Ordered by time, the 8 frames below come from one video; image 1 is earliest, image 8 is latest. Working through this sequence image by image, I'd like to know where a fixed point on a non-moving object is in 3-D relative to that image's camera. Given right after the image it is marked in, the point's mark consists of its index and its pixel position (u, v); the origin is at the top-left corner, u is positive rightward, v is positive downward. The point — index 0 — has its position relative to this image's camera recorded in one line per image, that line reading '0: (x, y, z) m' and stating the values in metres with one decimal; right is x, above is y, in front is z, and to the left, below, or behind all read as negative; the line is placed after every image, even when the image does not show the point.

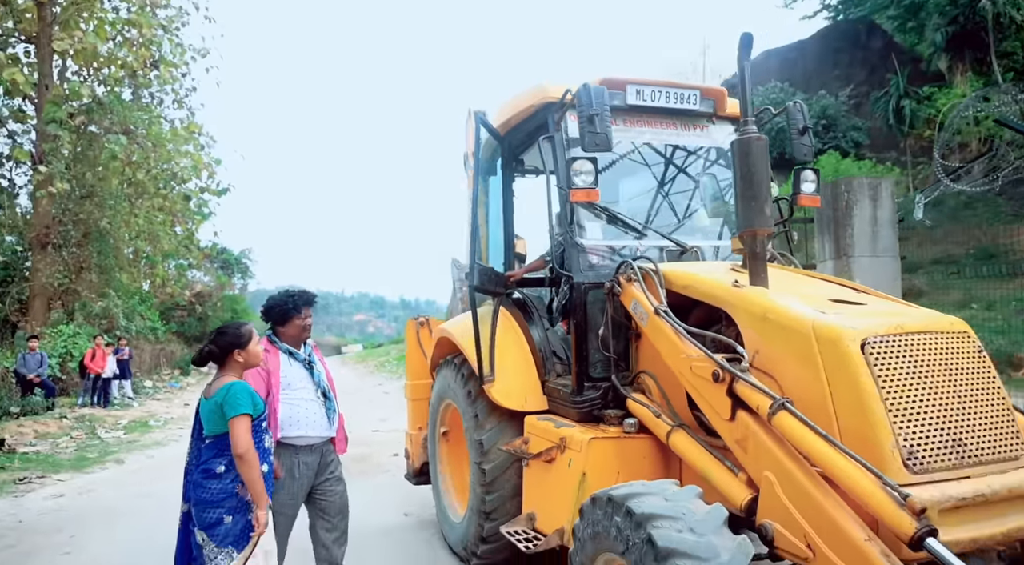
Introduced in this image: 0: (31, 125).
0: (-9.1, +3.1, +14.3) m
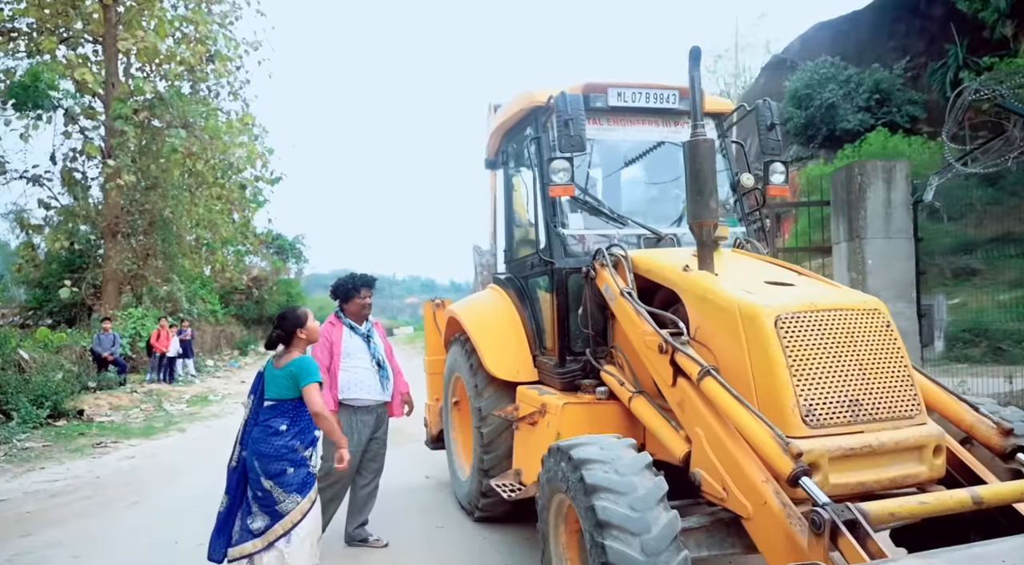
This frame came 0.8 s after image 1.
0: (-8.4, +3.4, +15.3) m
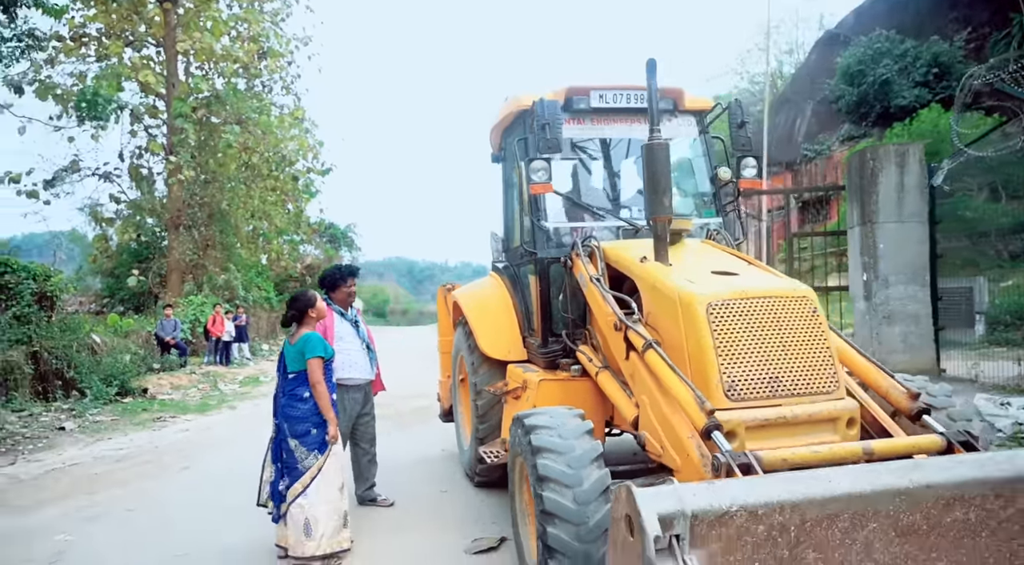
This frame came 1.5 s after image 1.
0: (-7.6, +3.6, +16.3) m
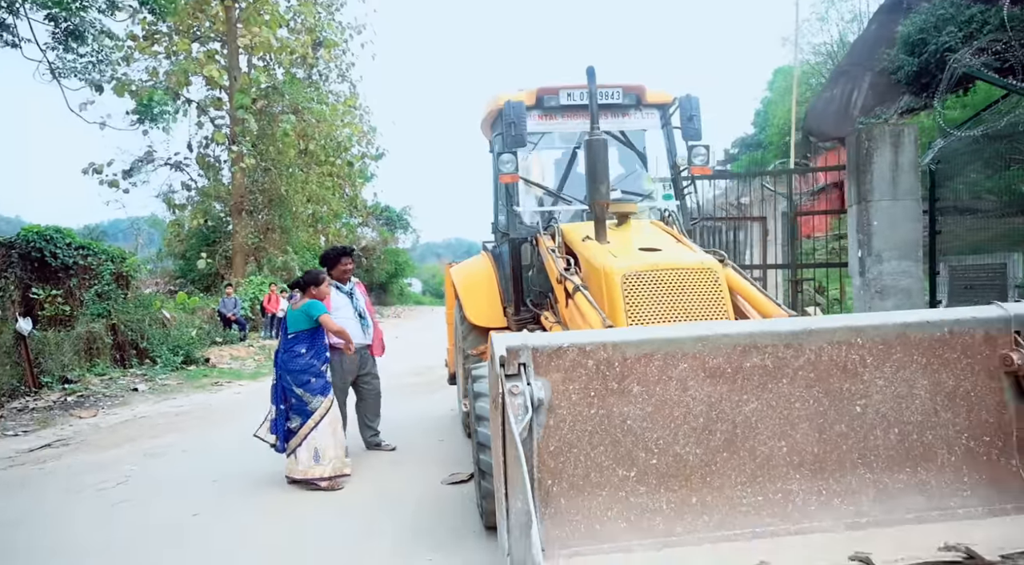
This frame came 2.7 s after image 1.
0: (-6.8, +4.1, +17.6) m
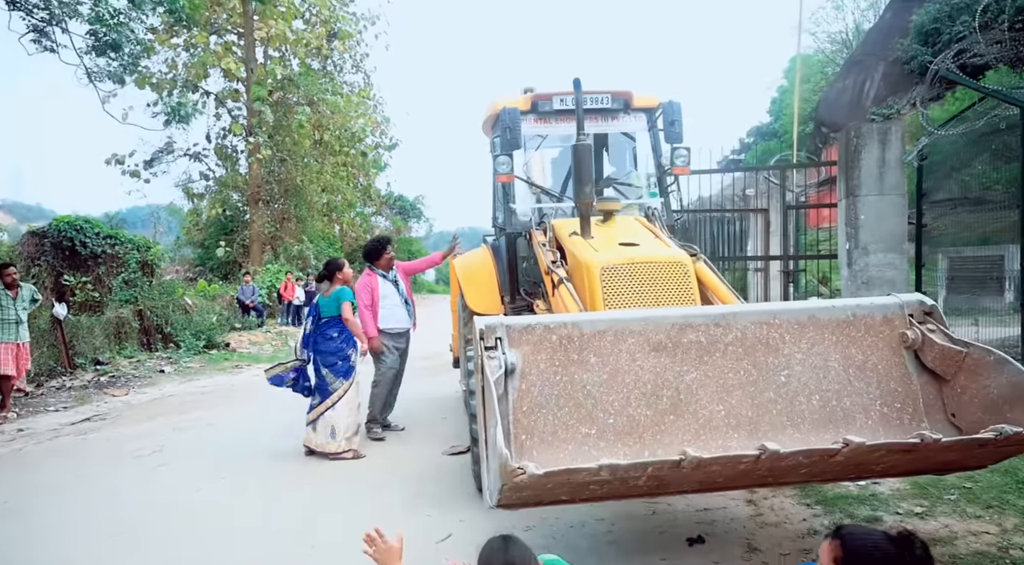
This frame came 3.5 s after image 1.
0: (-6.6, +4.4, +18.1) m
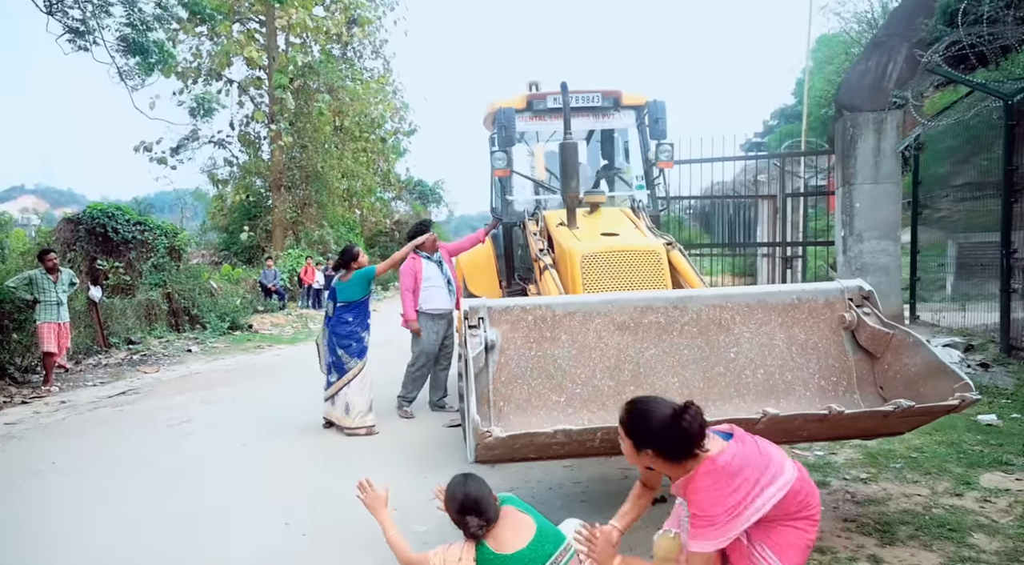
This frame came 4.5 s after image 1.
0: (-6.2, +4.8, +18.7) m
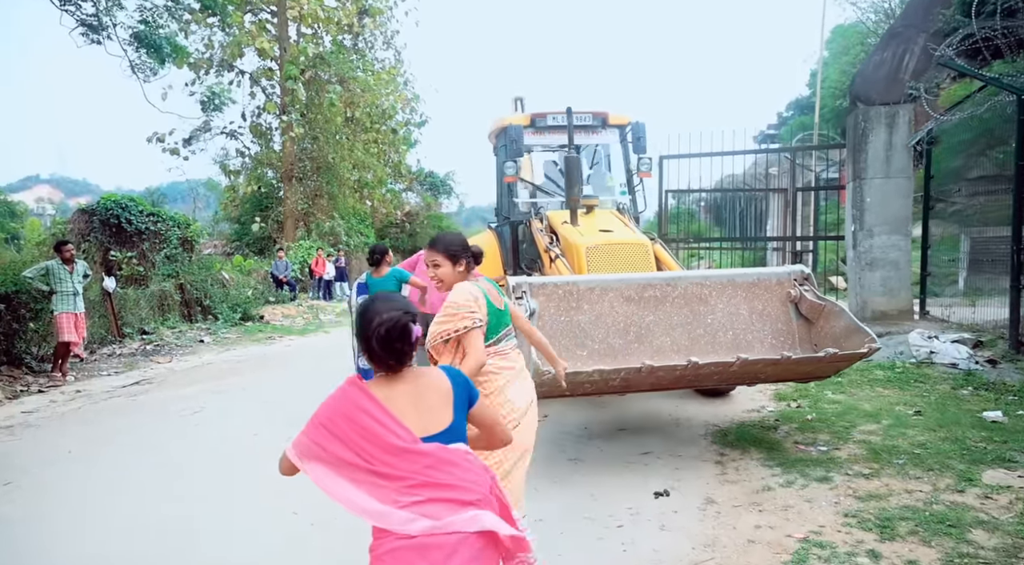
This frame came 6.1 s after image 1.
0: (-5.9, +5.0, +18.7) m
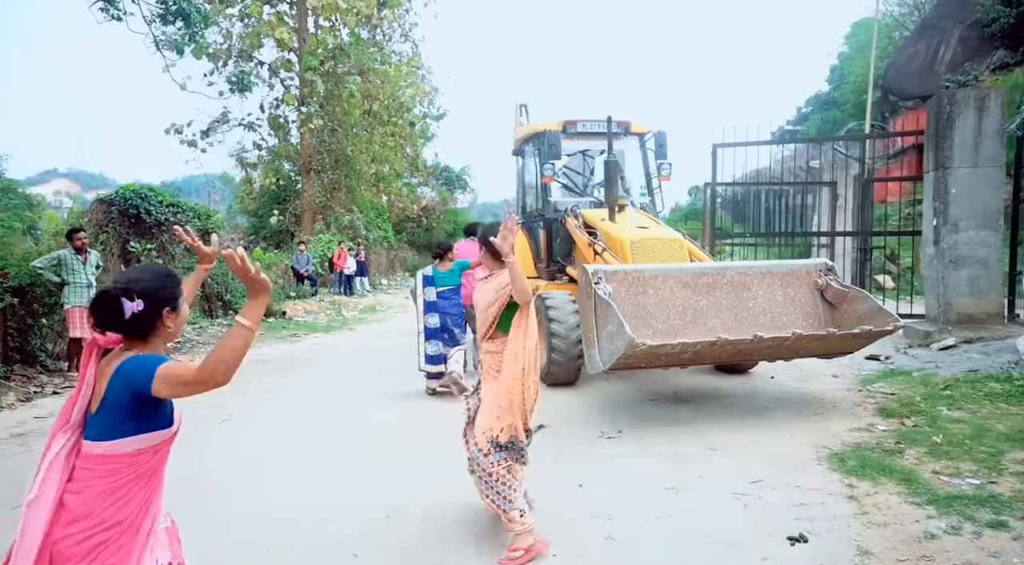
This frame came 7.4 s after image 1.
0: (-5.2, +5.1, +18.1) m
